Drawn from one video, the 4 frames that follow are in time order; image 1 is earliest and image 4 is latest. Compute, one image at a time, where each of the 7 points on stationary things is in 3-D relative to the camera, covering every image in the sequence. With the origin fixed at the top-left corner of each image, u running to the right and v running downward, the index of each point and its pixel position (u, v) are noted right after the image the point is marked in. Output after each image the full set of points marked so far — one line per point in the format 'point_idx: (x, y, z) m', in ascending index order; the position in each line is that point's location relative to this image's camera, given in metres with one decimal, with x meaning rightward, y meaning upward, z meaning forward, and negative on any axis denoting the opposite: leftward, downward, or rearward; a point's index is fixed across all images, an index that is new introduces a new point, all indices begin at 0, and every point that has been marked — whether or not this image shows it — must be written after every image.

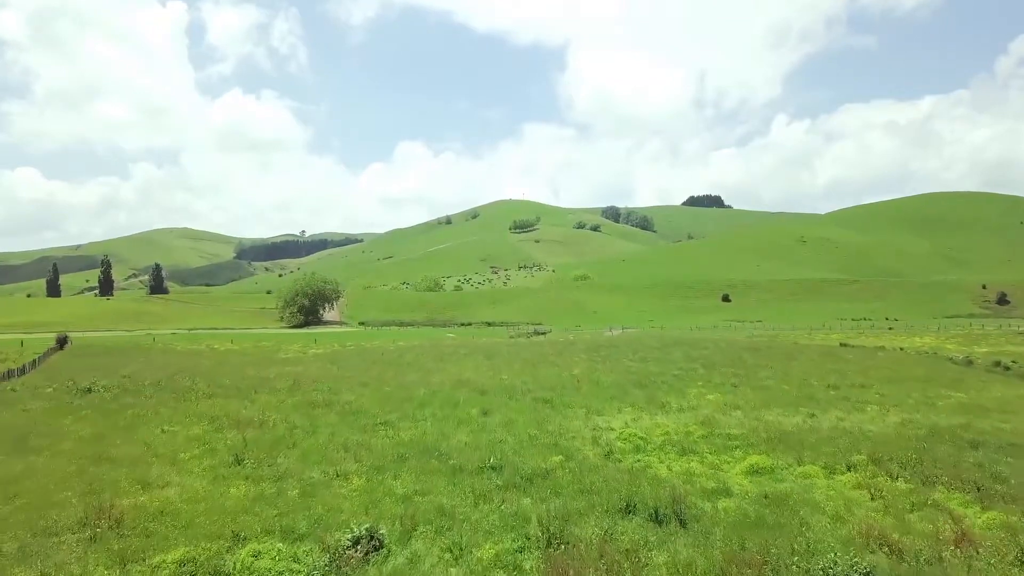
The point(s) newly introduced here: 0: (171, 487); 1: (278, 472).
0: (-9.8, -5.7, +15.6) m
1: (-7.3, -5.8, +16.9) m
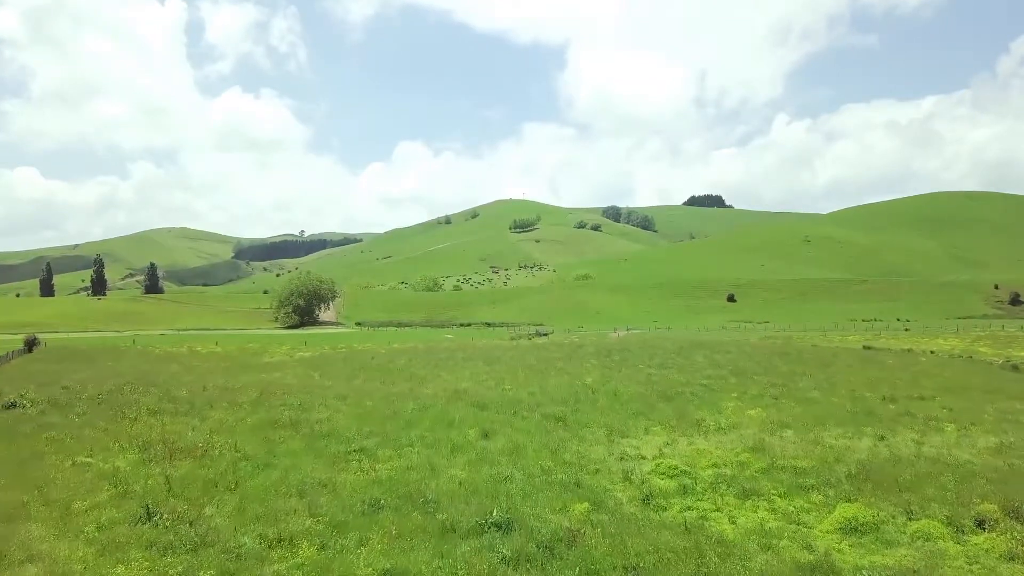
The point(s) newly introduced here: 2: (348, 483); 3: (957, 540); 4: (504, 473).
0: (-9.5, -5.5, +10.8) m
1: (-7.1, -5.5, +12.2) m
2: (-4.9, -5.8, +16.1) m
3: (+10.3, -5.8, +12.5) m
4: (-0.2, -5.8, +17.2) m
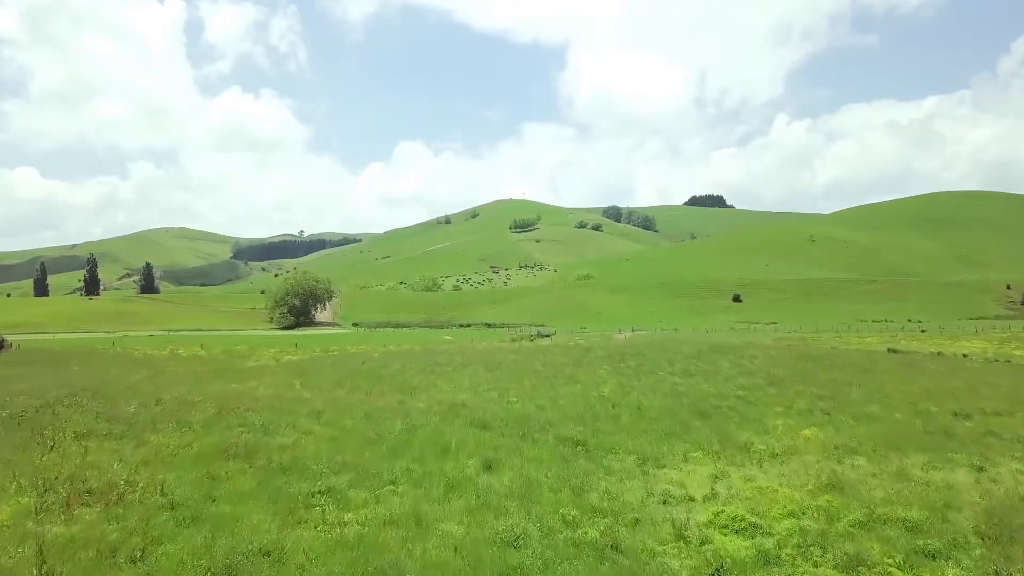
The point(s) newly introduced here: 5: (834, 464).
0: (-9.2, -5.3, +6.4) m
1: (-6.7, -5.4, +7.8) m
2: (-4.5, -5.6, +11.7) m
3: (+10.6, -5.6, +8.2) m
4: (+0.1, -5.7, +12.8) m
5: (+11.1, -6.1, +18.6) m
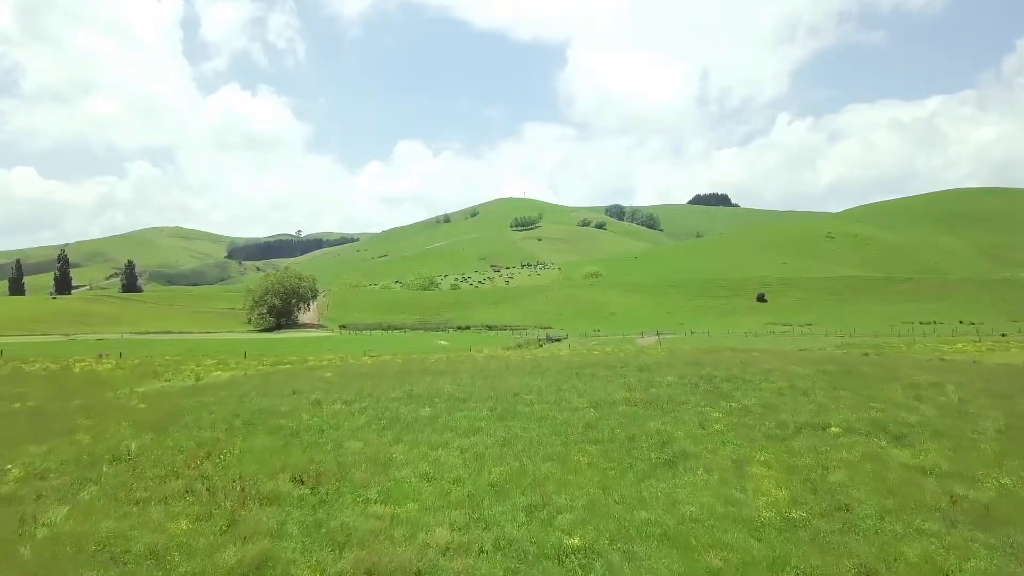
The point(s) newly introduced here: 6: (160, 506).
0: (-8.1, -4.5, -10.9) m
1: (-5.6, -4.5, -9.5) m
2: (-3.4, -4.7, -5.6) m
3: (+11.7, -4.8, -9.2) m
4: (+1.2, -4.8, -4.5) m
5: (+12.2, -5.2, +1.3) m
6: (-8.1, -4.9, +13.1) m
